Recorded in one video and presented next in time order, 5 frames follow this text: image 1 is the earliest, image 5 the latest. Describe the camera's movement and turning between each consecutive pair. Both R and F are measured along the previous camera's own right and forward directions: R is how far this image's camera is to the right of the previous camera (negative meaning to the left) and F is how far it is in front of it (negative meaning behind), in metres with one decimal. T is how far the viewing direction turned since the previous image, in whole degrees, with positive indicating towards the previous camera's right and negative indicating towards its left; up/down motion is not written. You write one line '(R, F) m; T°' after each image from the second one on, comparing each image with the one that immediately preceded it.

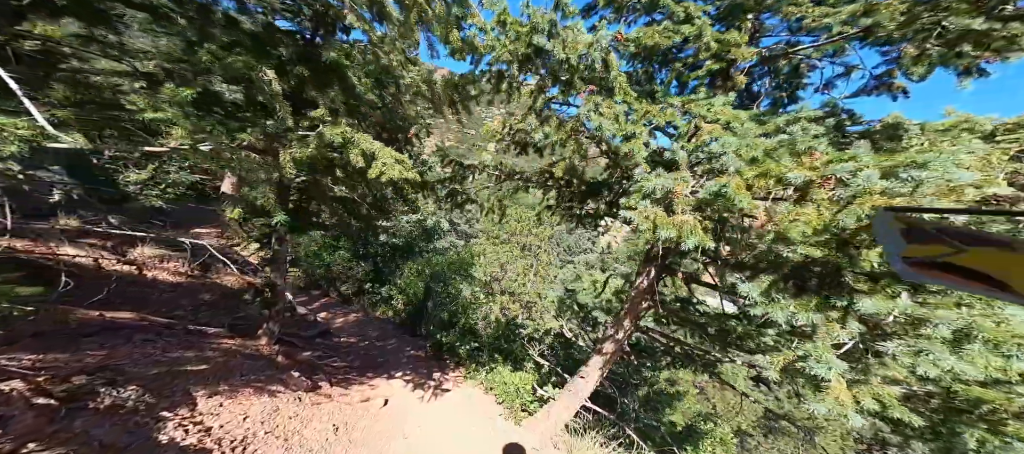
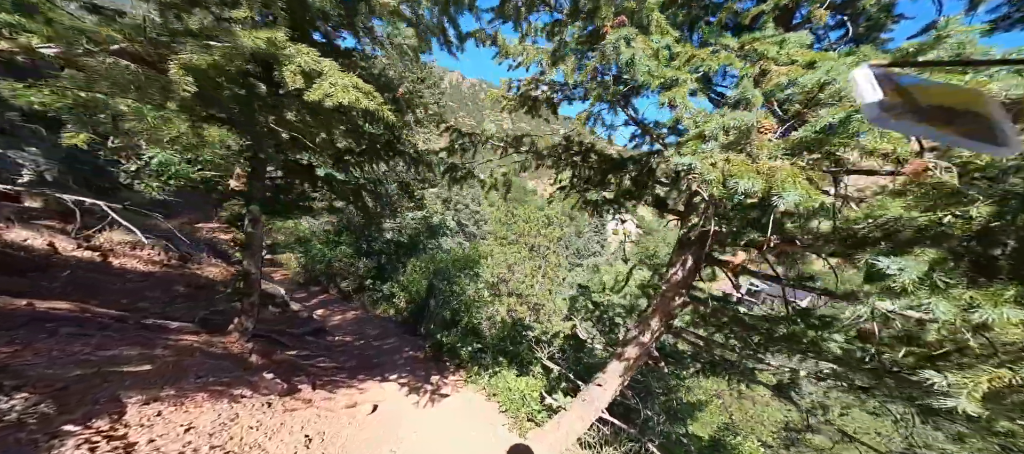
(0.0, +0.6) m; -1°
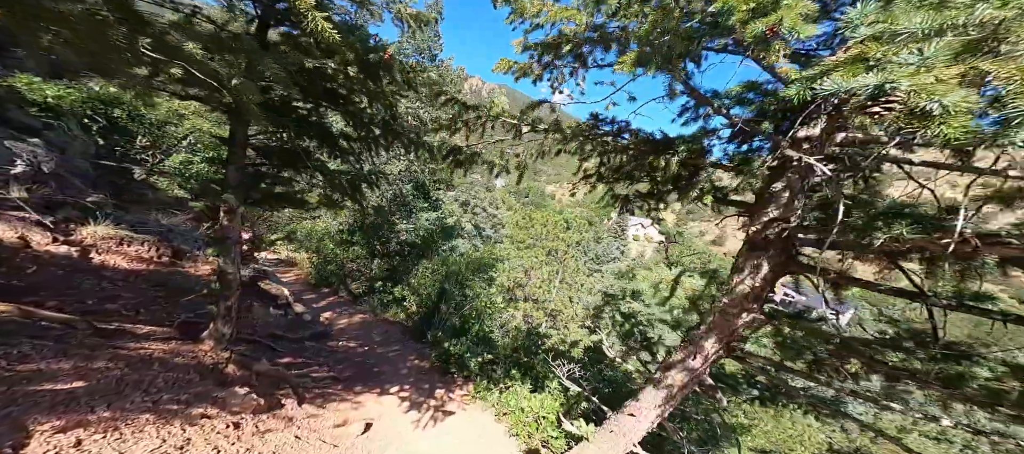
(0.0, +0.6) m; -3°
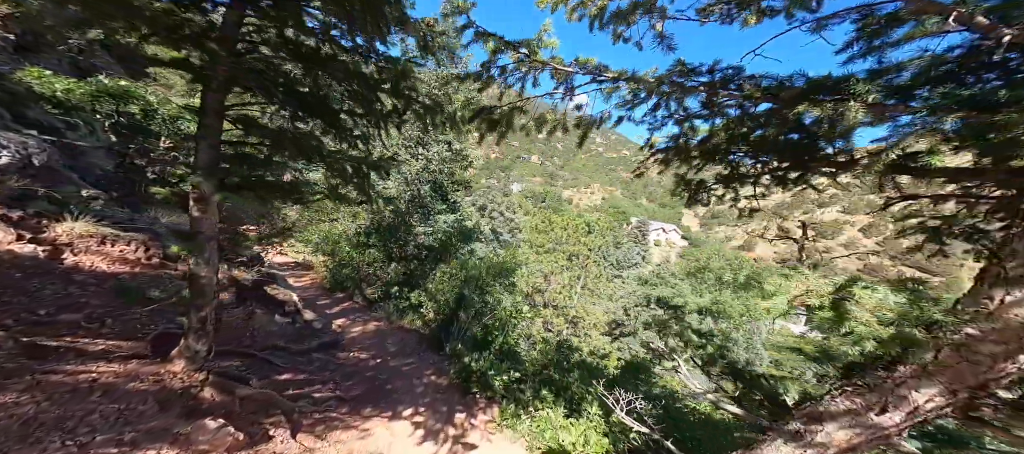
(-0.2, +0.8) m; -3°
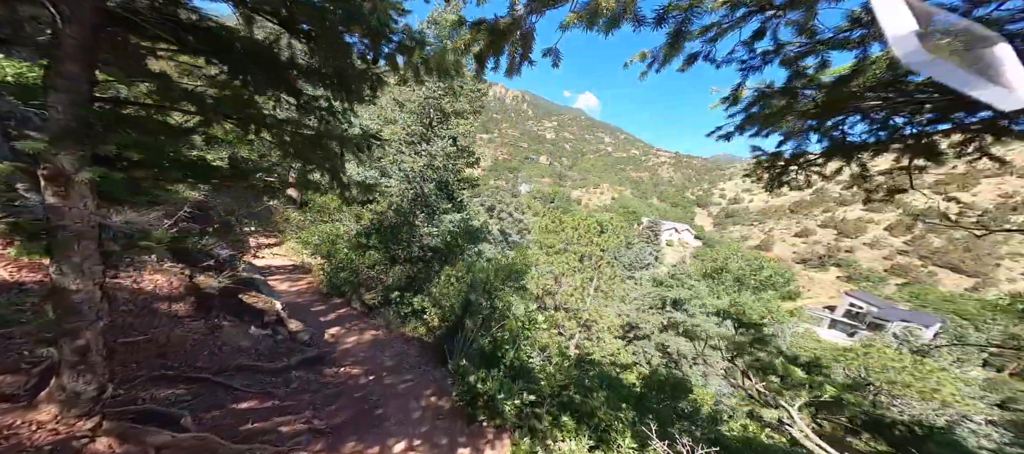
(0.0, +0.9) m; -1°
